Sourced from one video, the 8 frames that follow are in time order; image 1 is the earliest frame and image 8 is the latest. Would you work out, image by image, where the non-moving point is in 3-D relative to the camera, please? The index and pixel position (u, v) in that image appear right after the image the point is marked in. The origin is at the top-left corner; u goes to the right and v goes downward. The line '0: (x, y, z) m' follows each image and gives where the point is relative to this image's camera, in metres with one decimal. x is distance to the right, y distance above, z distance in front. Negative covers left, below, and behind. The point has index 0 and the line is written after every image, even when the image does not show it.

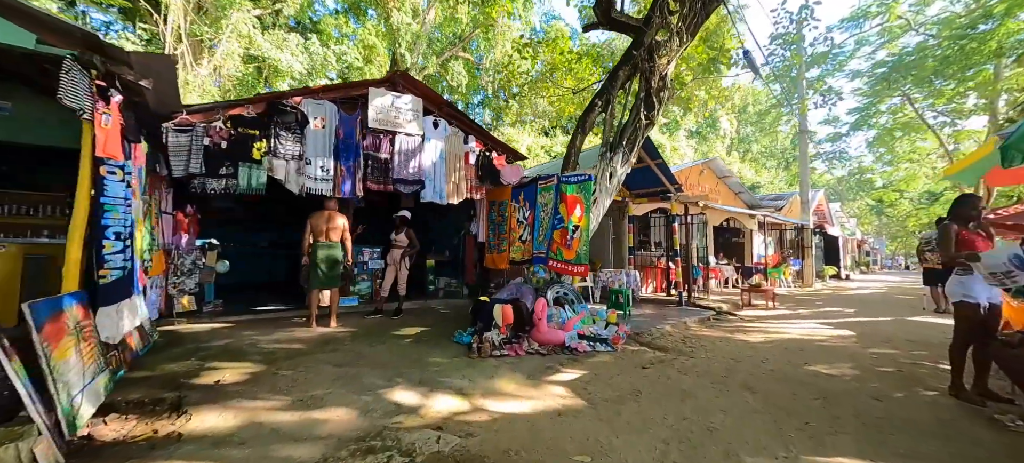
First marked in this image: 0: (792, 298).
0: (+7.3, -1.7, +10.7) m
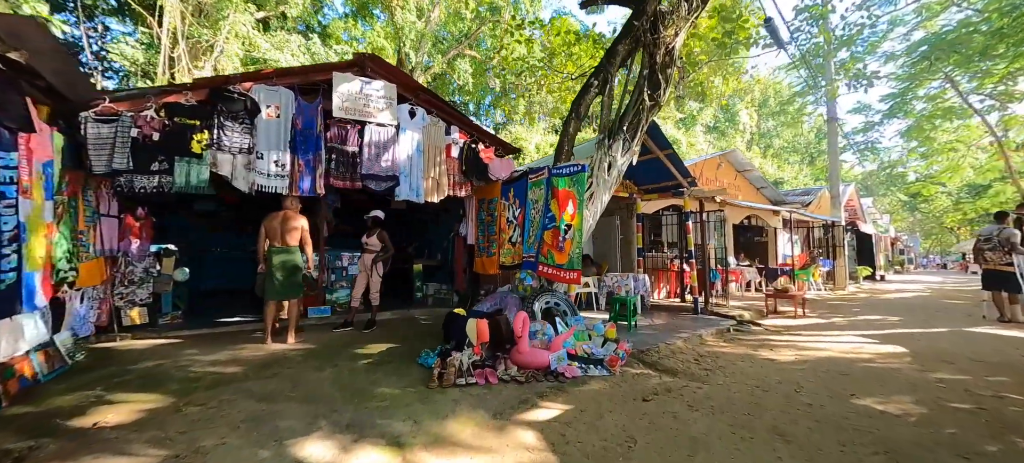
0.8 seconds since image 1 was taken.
0: (+7.3, -1.7, +9.7) m
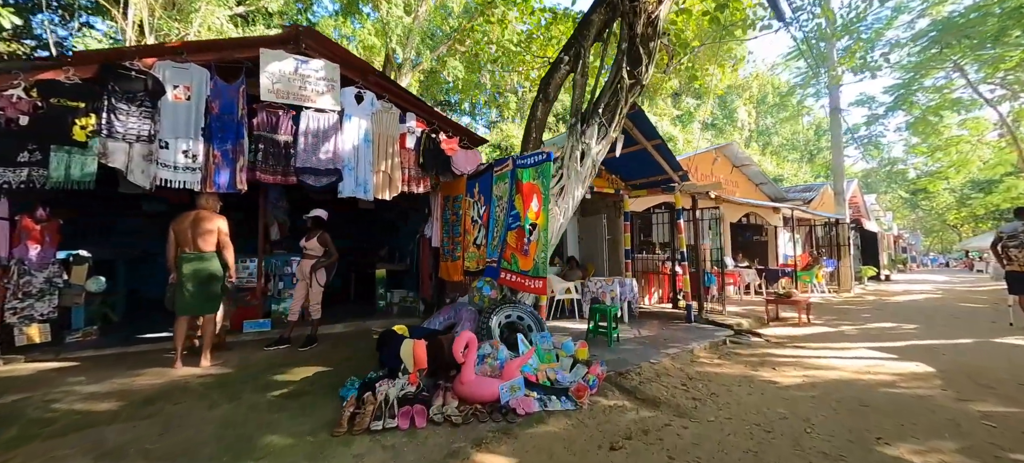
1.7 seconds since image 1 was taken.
0: (+6.8, -1.7, +8.9) m
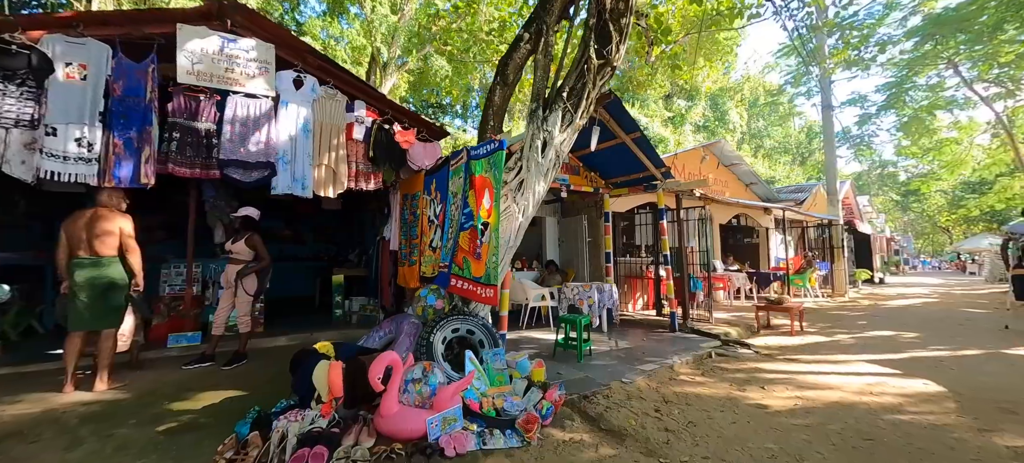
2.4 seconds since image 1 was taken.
0: (+6.3, -1.7, +8.4) m
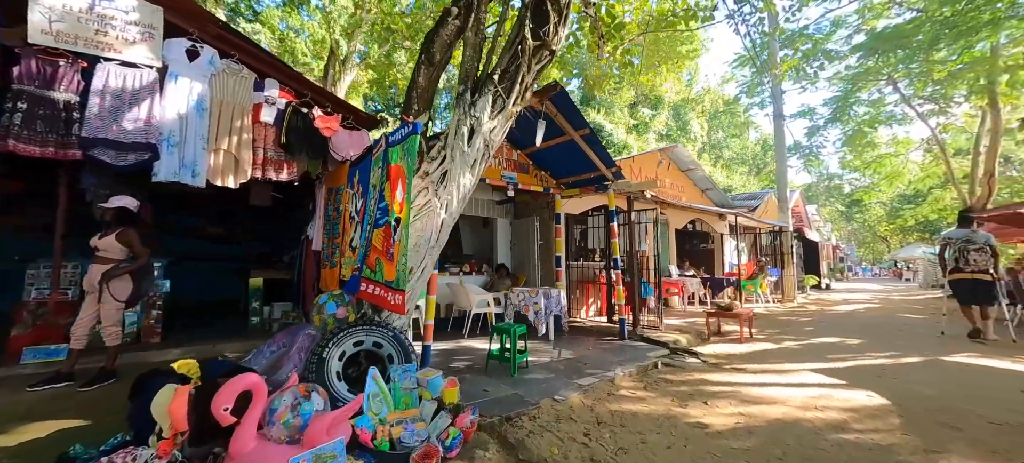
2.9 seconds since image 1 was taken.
0: (+5.3, -1.8, +8.4) m
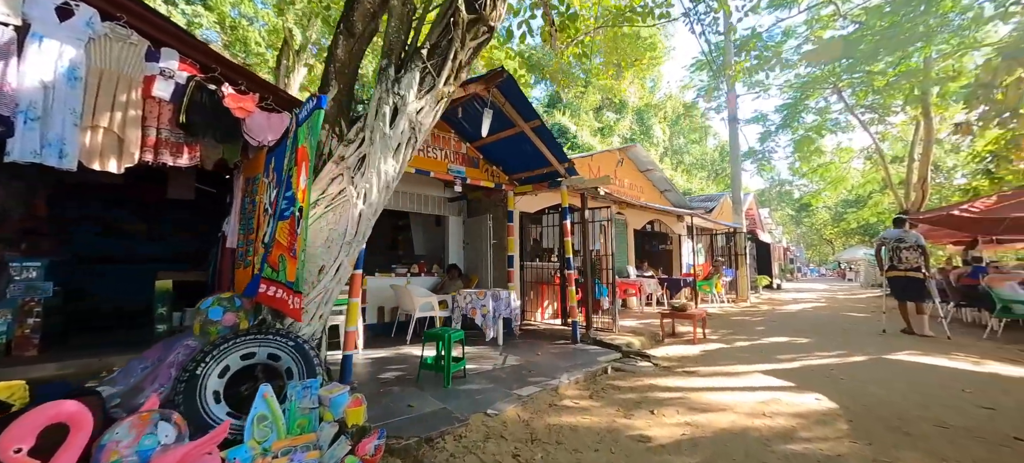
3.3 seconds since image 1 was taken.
0: (+4.4, -1.8, +8.4) m
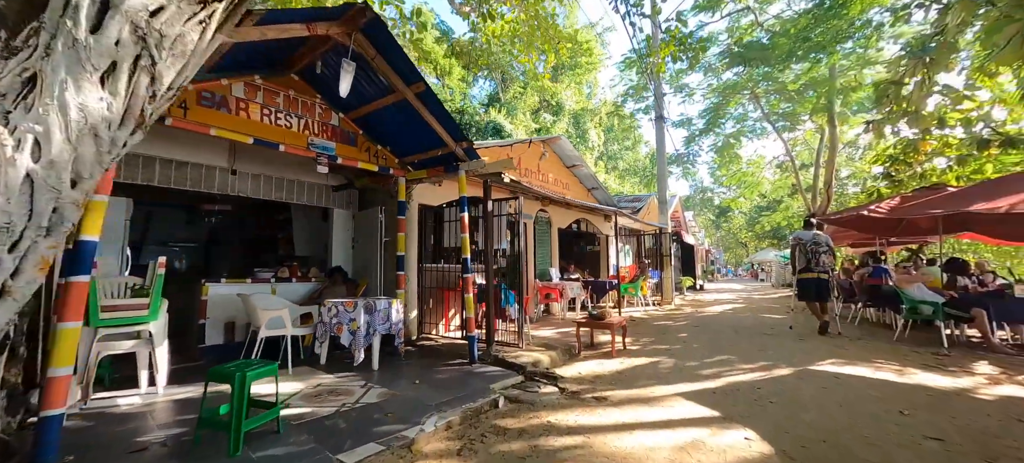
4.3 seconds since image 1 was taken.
0: (+2.6, -1.8, +7.8) m
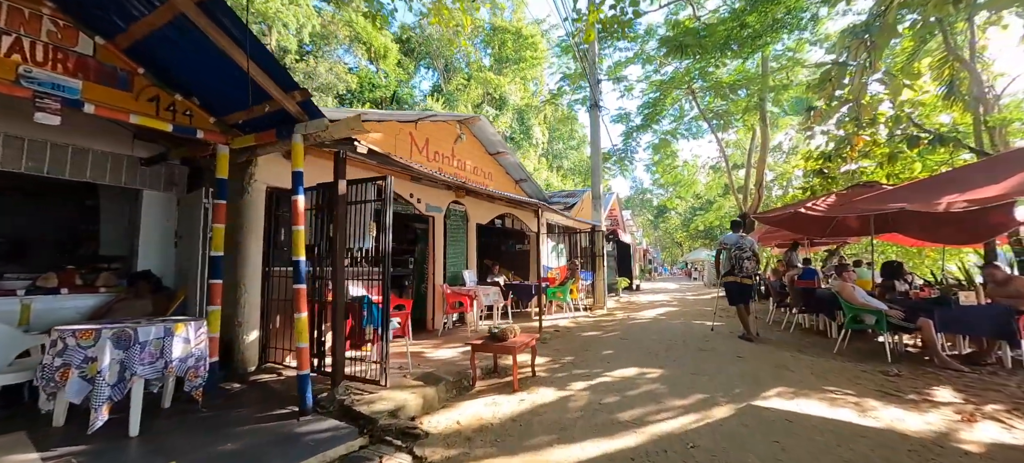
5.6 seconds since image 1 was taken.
0: (+1.0, -1.7, +6.8) m
